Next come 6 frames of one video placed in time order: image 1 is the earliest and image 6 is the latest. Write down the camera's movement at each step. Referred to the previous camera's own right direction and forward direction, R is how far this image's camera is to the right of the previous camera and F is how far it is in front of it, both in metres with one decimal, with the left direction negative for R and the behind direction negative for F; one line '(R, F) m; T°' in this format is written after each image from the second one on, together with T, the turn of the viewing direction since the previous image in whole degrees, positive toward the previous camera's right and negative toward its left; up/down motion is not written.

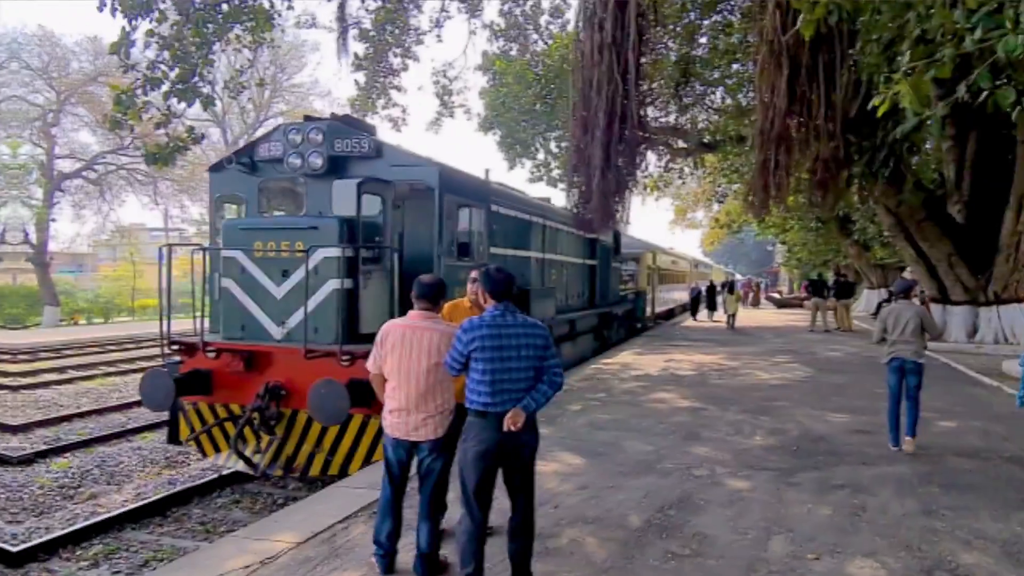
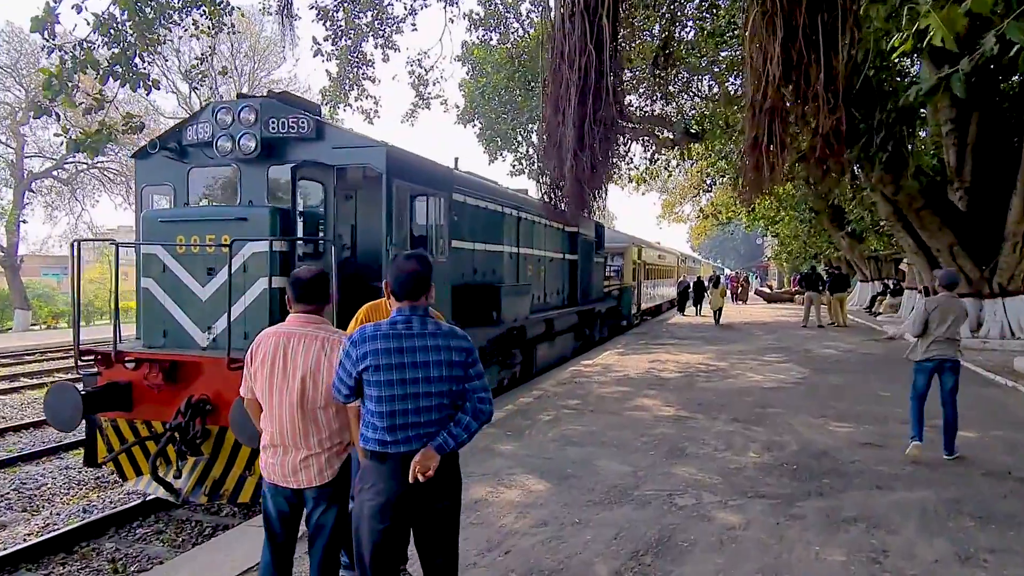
(+0.2, +0.9) m; 0°
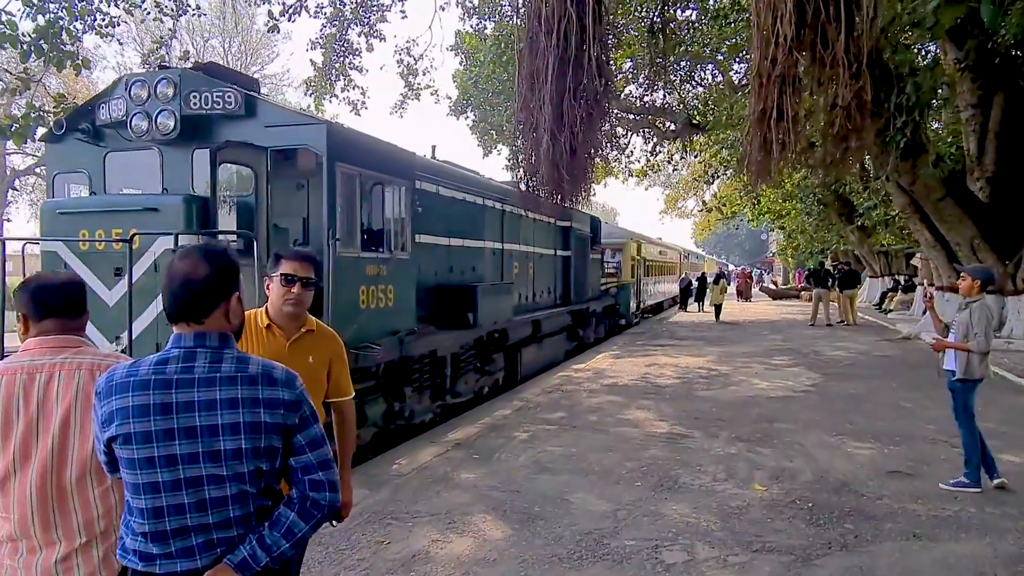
(+0.2, +1.0) m; 0°
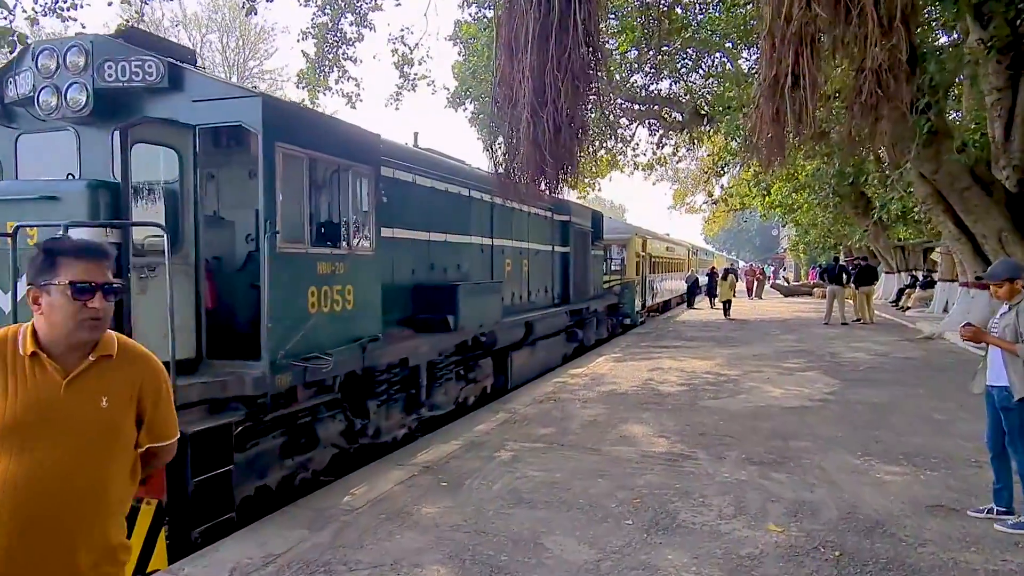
(+0.2, +0.8) m; 0°
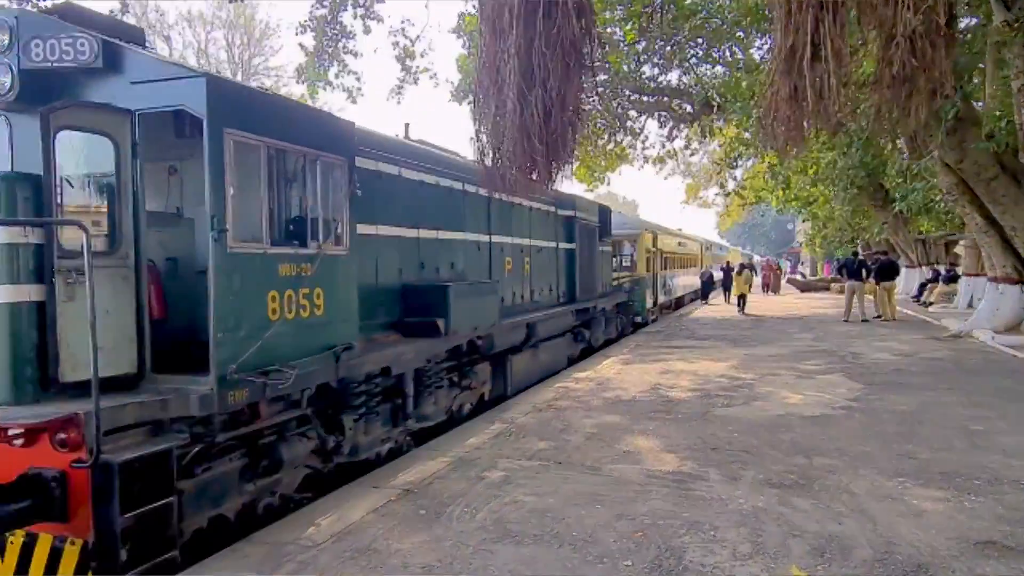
(+0.1, +0.6) m; -1°
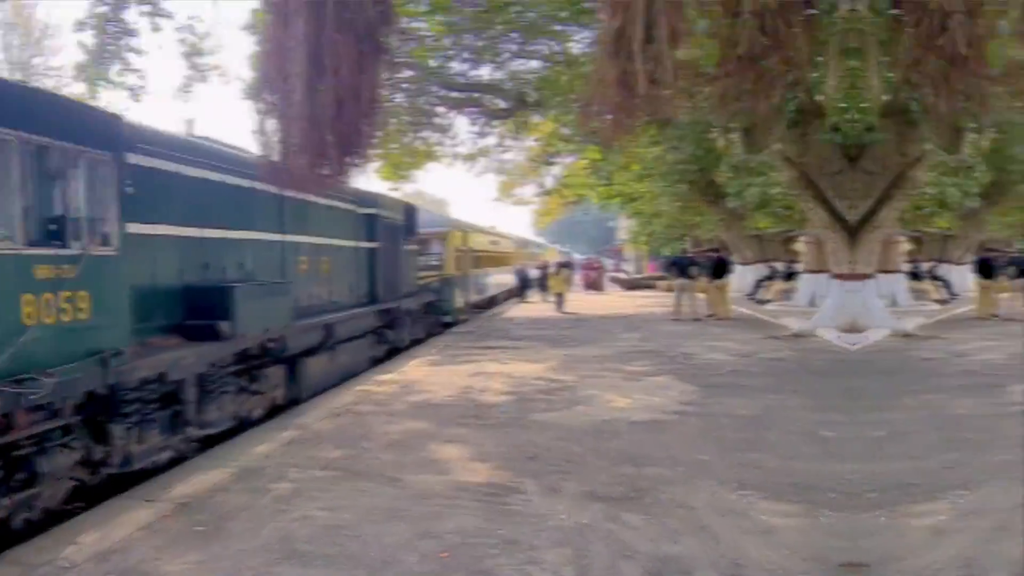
(+0.1, +0.6) m; +7°
